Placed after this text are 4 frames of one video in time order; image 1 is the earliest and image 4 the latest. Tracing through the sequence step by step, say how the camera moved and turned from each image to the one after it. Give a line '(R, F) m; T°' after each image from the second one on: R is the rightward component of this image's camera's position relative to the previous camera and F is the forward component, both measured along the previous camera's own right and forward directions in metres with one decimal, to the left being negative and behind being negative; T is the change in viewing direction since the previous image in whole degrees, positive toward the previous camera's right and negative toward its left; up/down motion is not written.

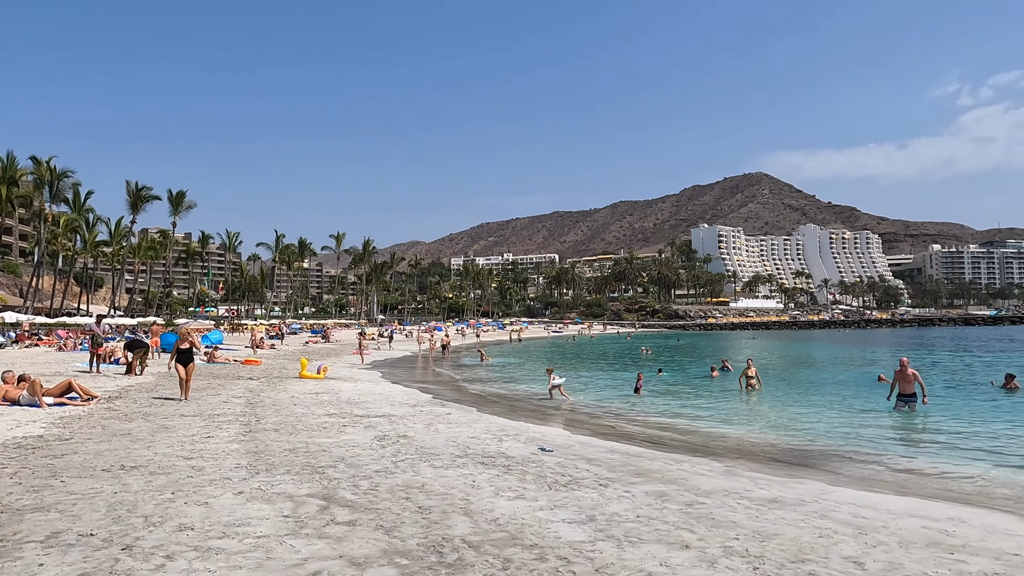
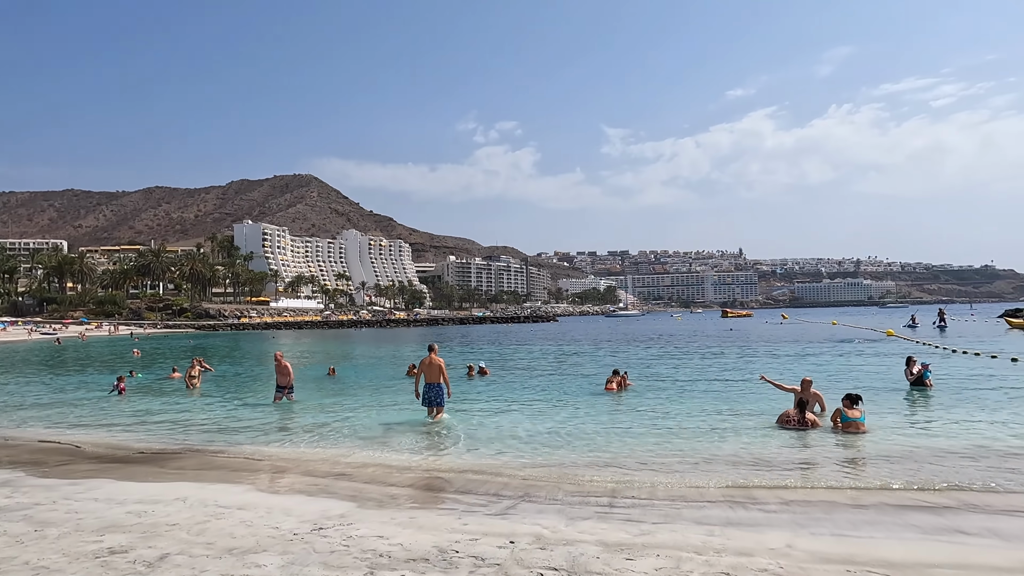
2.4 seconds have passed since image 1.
(+2.7, -1.2) m; +38°
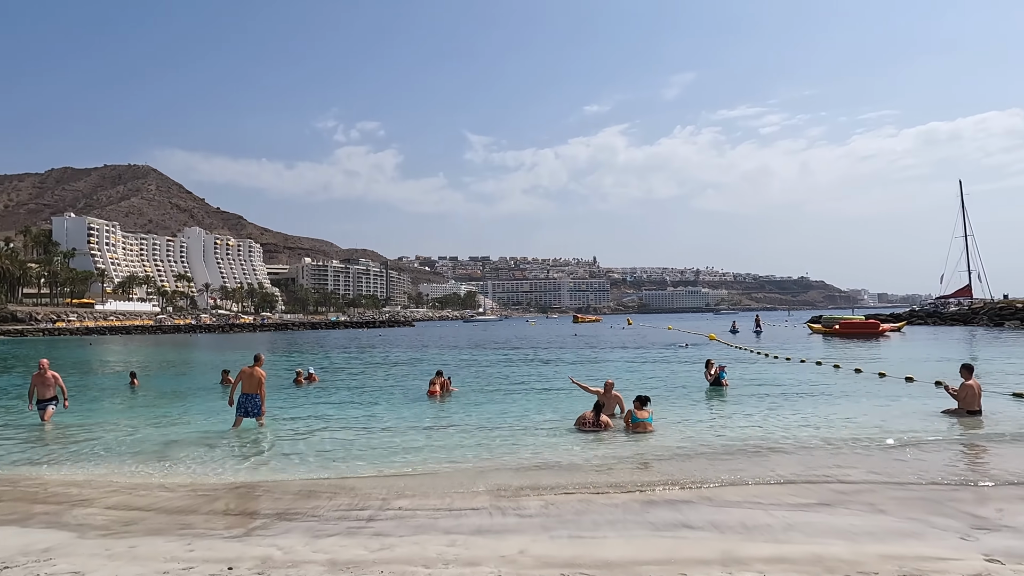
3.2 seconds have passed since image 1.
(+1.0, +0.1) m; +12°
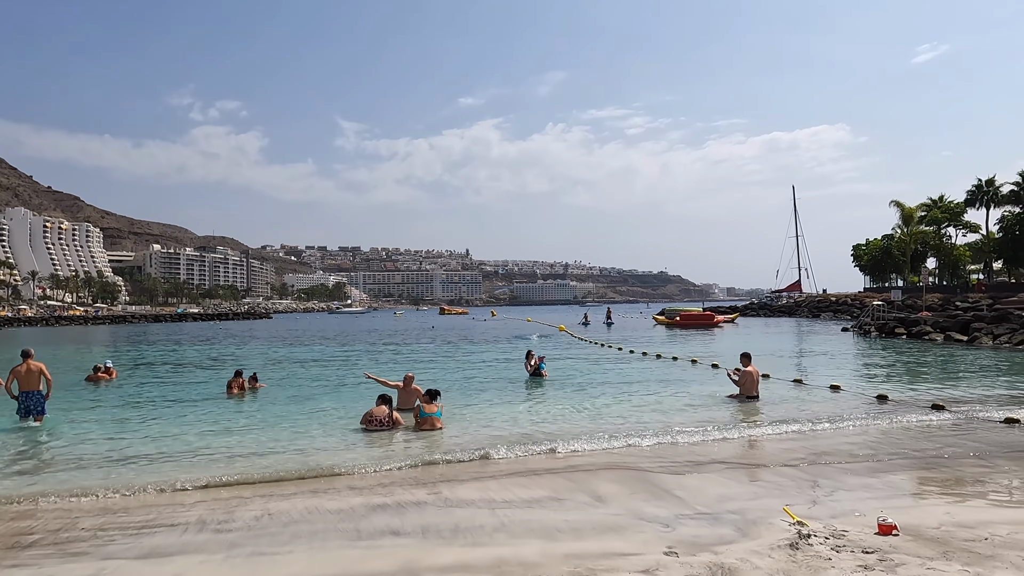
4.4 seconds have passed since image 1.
(+1.5, +0.4) m; +11°
